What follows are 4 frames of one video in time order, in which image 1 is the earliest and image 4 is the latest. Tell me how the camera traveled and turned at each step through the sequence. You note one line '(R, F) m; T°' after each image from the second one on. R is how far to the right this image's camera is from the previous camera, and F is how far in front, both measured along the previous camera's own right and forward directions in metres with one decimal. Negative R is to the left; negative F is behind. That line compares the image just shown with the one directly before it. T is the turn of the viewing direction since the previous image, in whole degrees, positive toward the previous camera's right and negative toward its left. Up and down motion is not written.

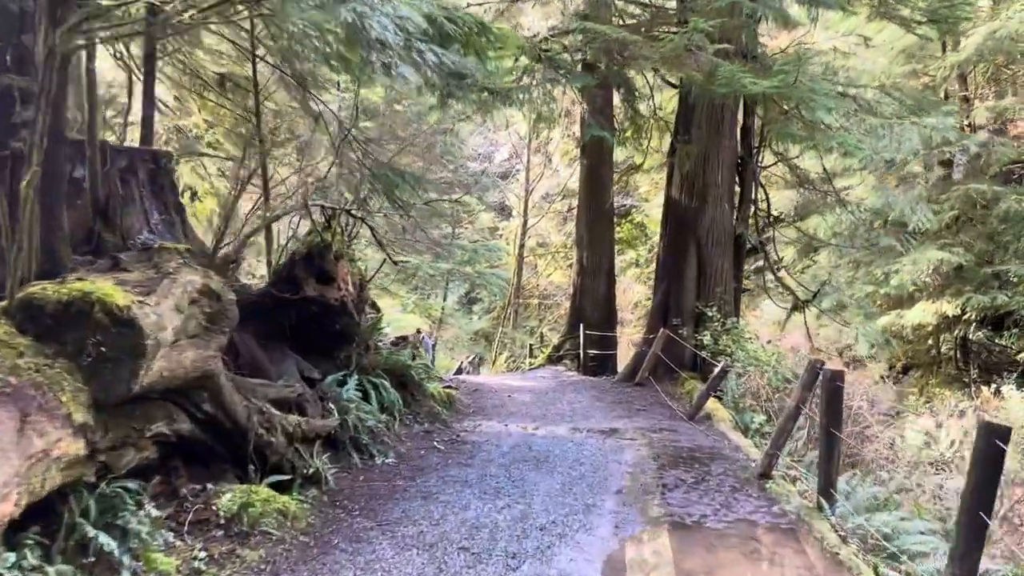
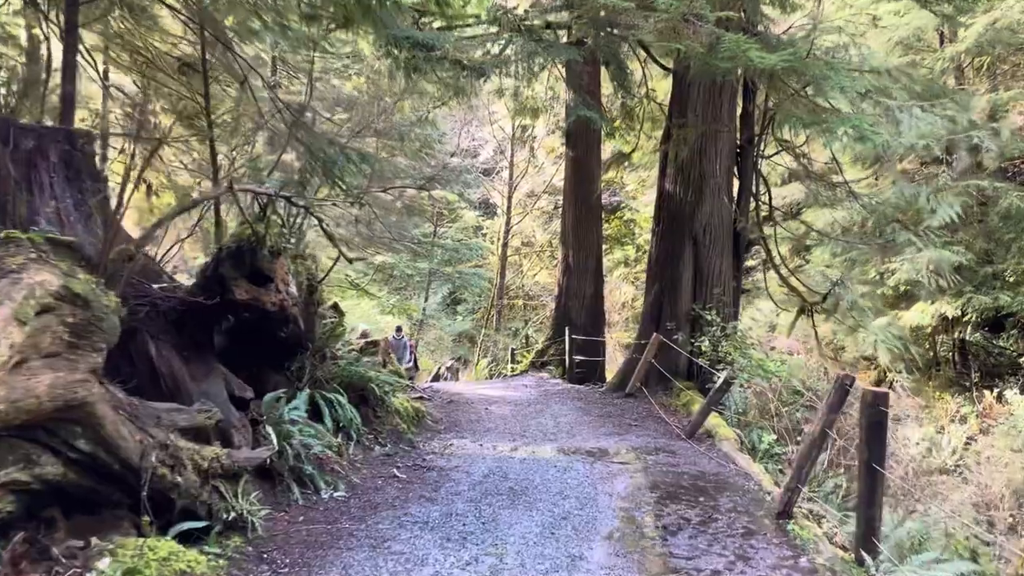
(+0.1, +1.0) m; +1°
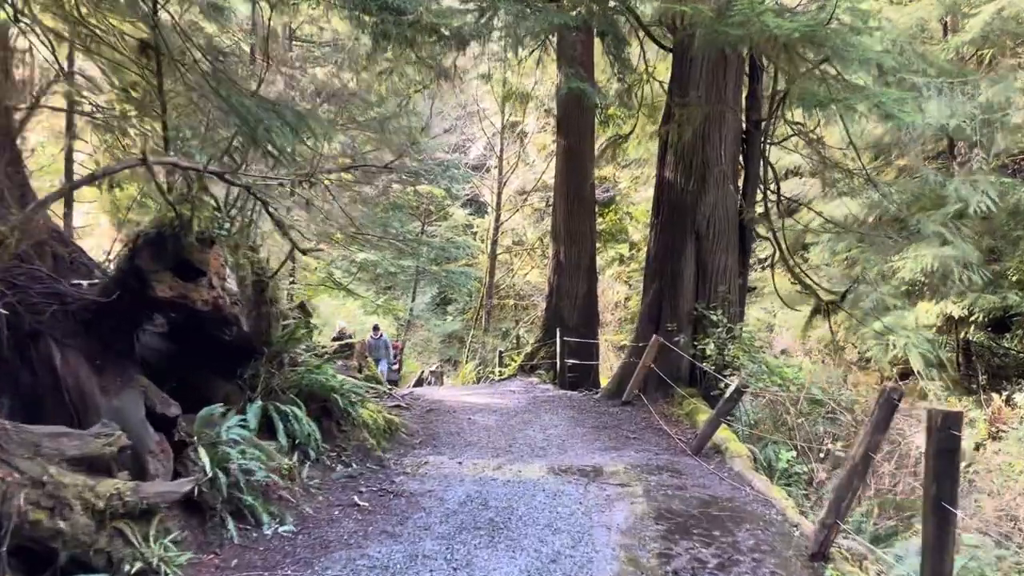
(+0.1, +0.8) m; +1°
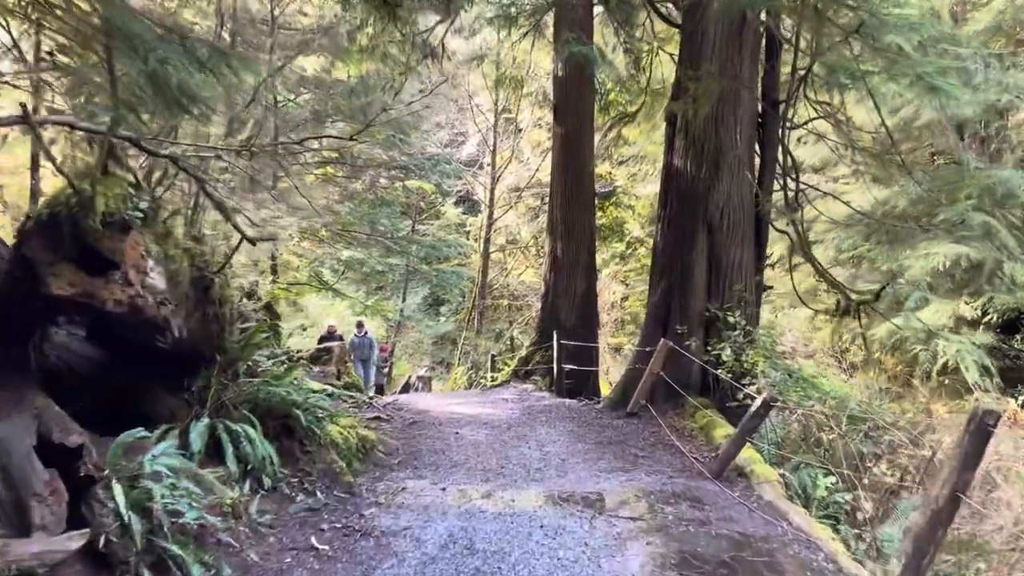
(0.0, +0.8) m; 0°
